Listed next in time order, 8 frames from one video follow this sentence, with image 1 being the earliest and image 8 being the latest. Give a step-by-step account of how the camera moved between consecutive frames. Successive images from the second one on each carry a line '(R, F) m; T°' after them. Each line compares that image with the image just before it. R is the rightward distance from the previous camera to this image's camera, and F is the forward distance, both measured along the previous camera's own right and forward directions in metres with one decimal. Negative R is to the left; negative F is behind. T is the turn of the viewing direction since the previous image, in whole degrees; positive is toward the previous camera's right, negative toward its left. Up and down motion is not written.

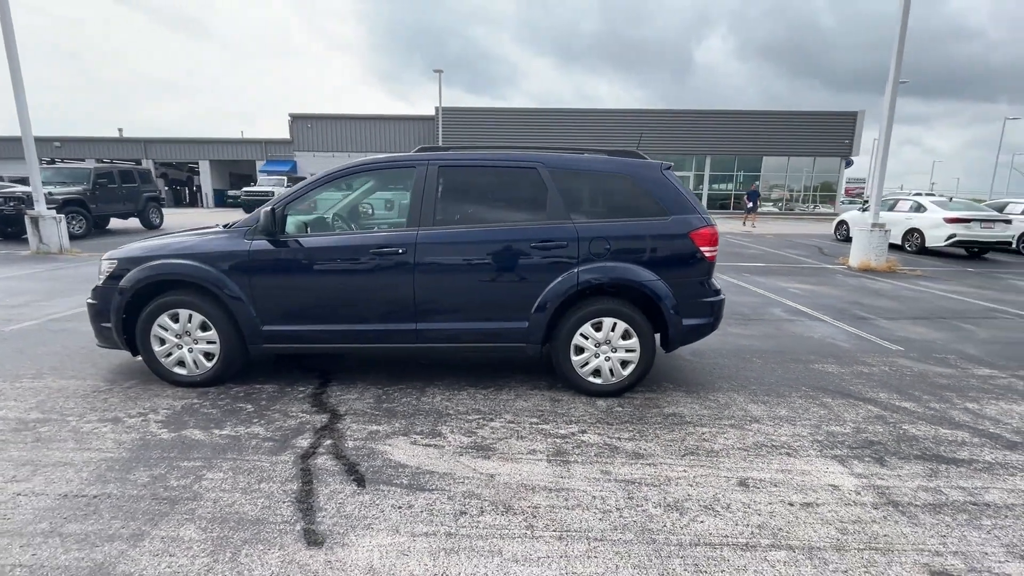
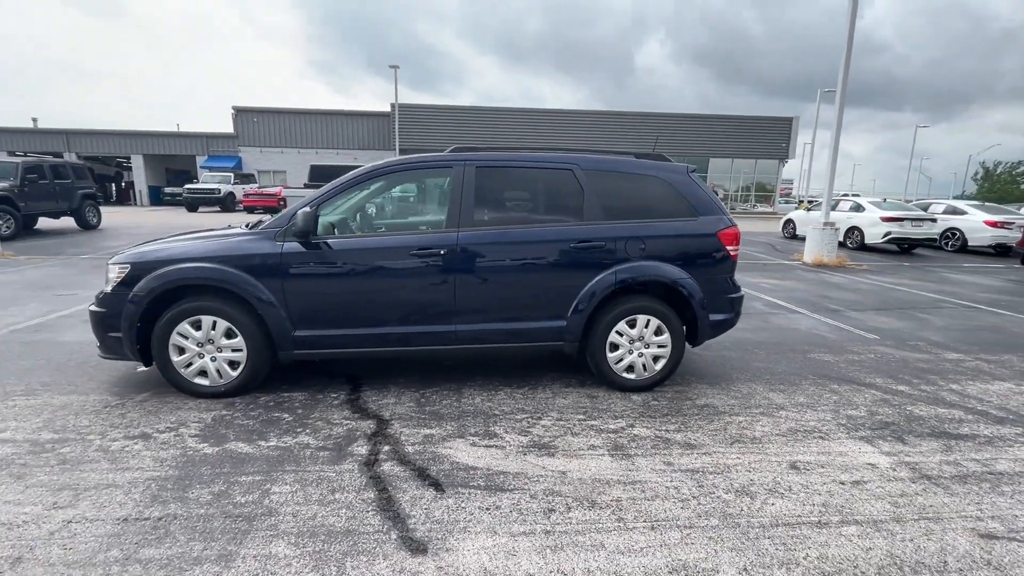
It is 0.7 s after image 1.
(-0.8, 0.0) m; +6°
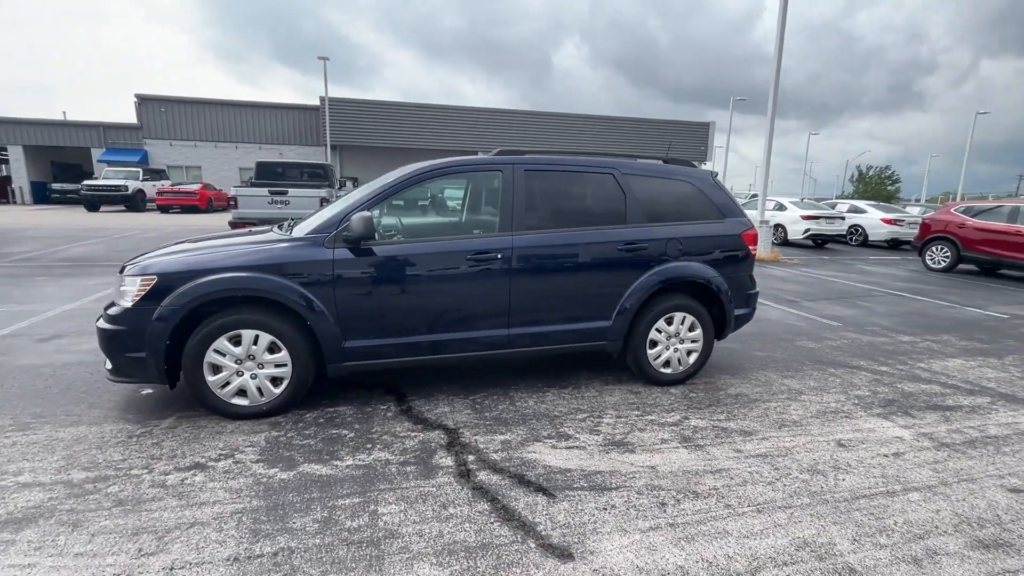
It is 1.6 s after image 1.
(-1.1, +0.1) m; +9°
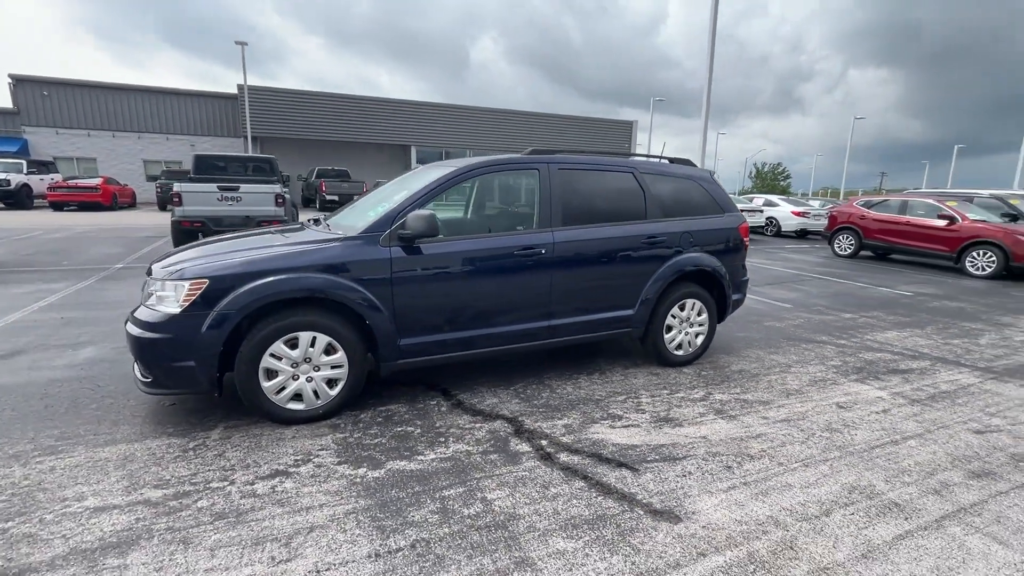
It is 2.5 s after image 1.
(-1.0, -0.1) m; +9°
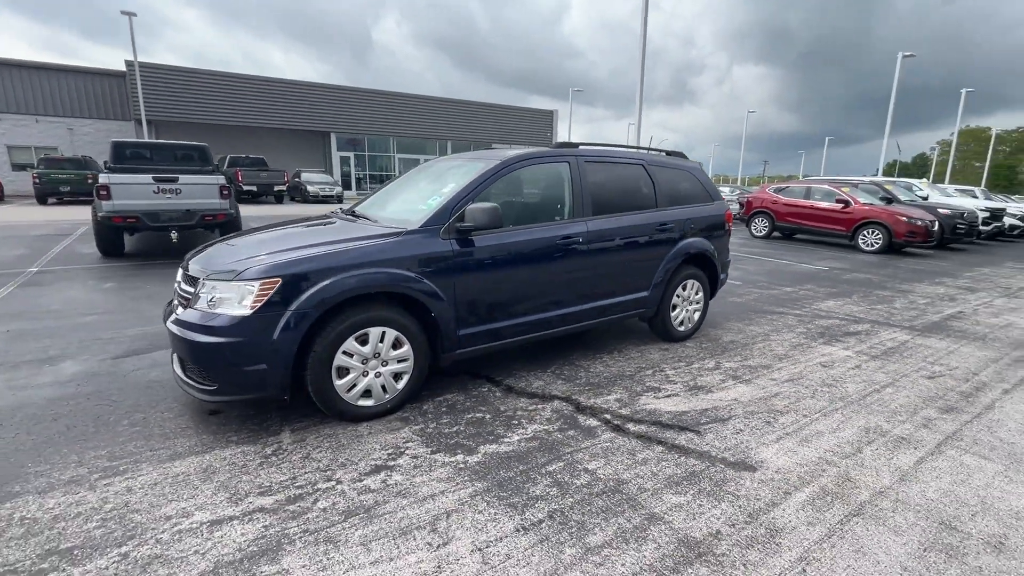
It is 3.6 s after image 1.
(-1.1, -0.1) m; +10°
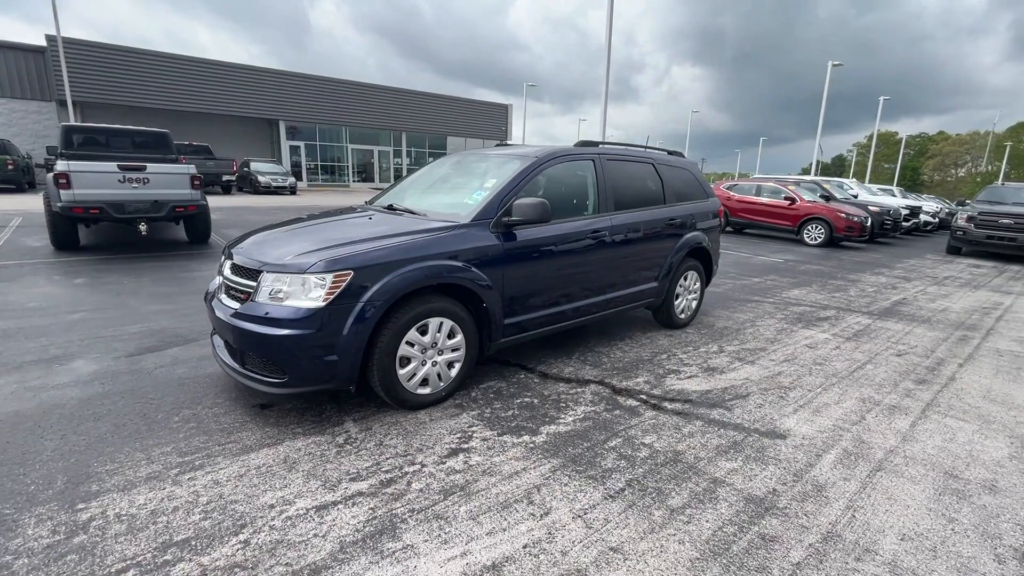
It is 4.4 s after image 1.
(-0.8, -0.2) m; +6°
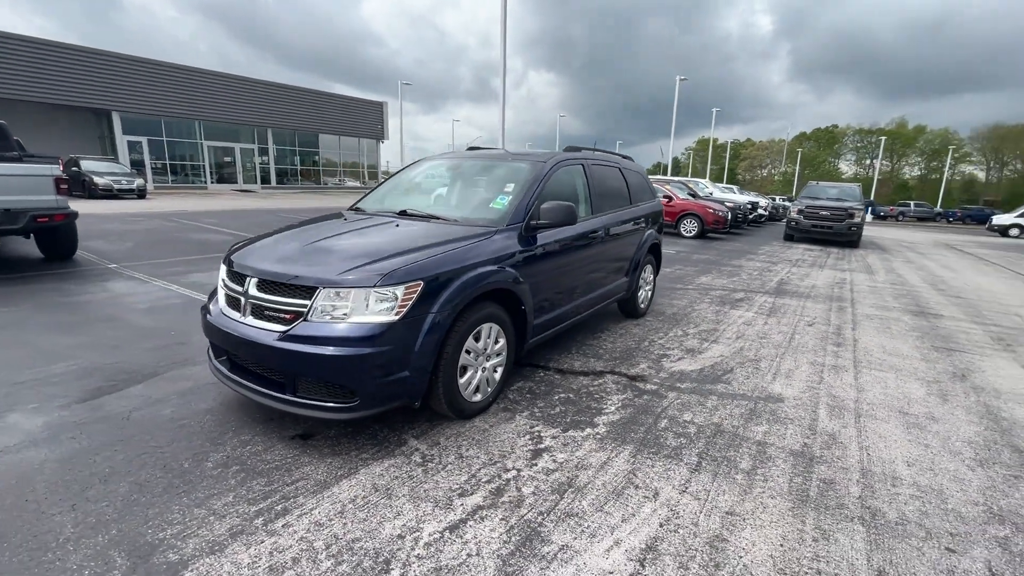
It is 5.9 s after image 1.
(-1.3, +0.1) m; +15°
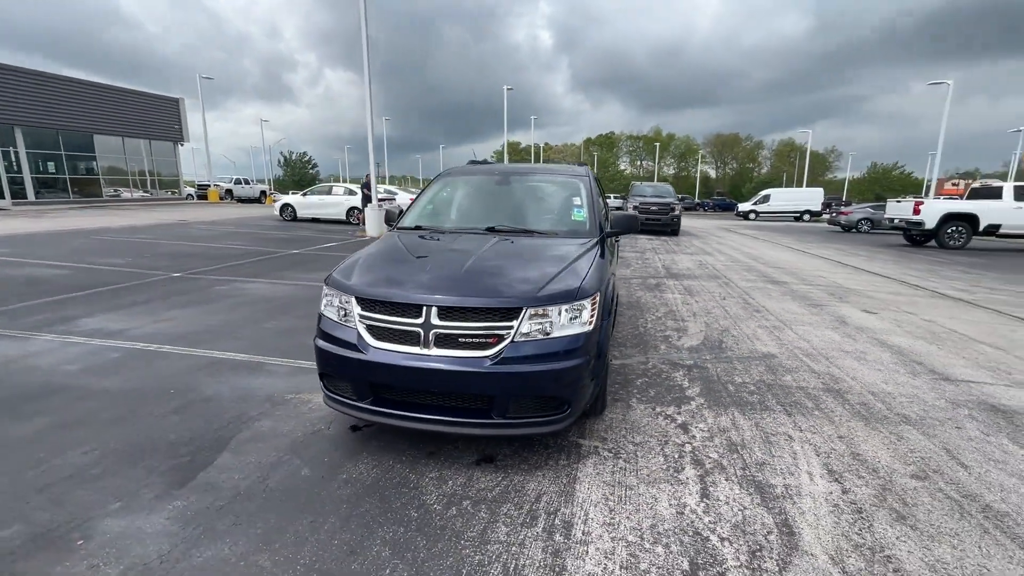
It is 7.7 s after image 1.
(-2.3, +0.1) m; +21°
